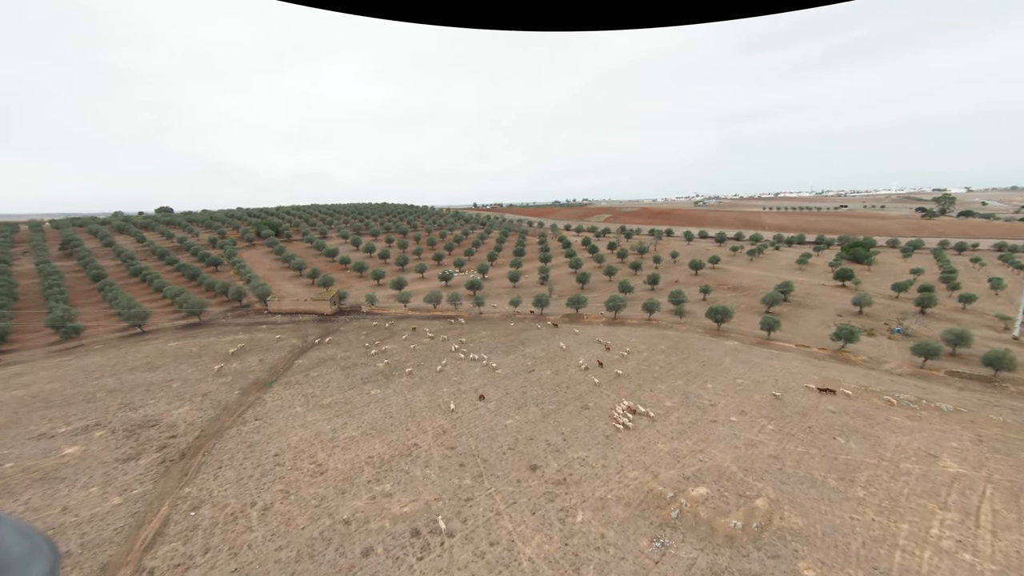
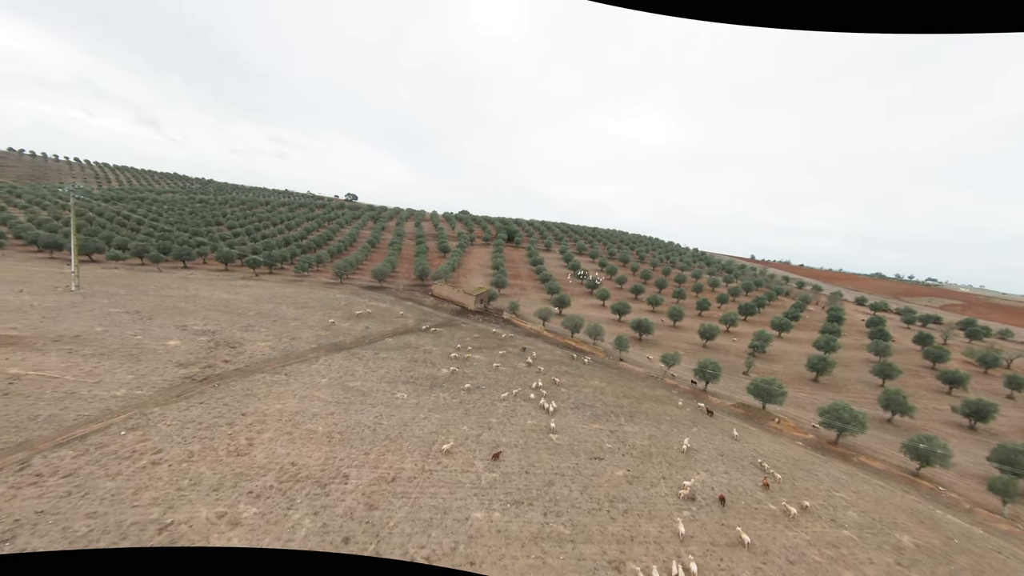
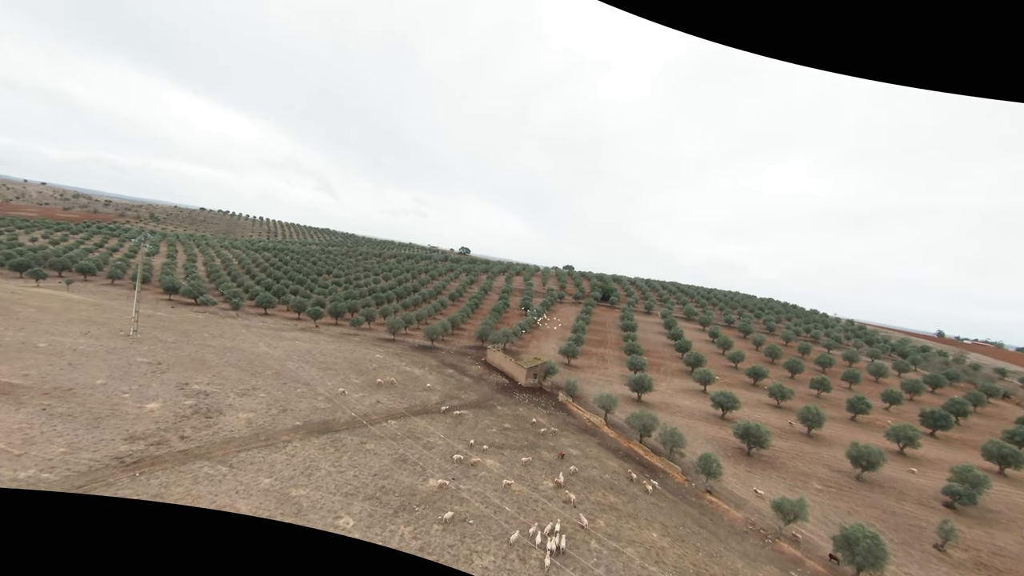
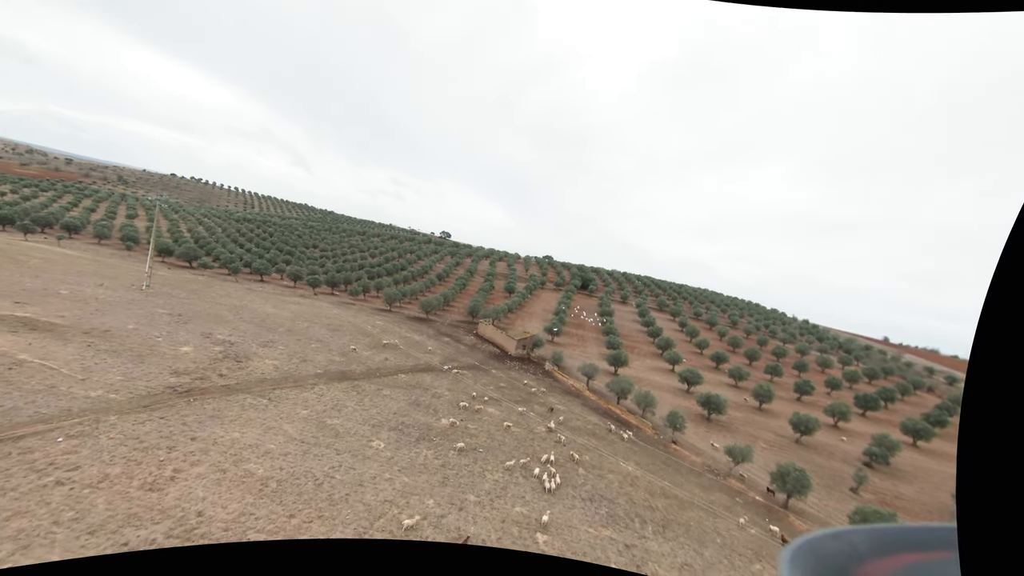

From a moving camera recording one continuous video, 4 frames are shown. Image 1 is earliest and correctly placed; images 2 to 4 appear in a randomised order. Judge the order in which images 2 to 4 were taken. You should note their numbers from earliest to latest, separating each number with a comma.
2, 4, 3
